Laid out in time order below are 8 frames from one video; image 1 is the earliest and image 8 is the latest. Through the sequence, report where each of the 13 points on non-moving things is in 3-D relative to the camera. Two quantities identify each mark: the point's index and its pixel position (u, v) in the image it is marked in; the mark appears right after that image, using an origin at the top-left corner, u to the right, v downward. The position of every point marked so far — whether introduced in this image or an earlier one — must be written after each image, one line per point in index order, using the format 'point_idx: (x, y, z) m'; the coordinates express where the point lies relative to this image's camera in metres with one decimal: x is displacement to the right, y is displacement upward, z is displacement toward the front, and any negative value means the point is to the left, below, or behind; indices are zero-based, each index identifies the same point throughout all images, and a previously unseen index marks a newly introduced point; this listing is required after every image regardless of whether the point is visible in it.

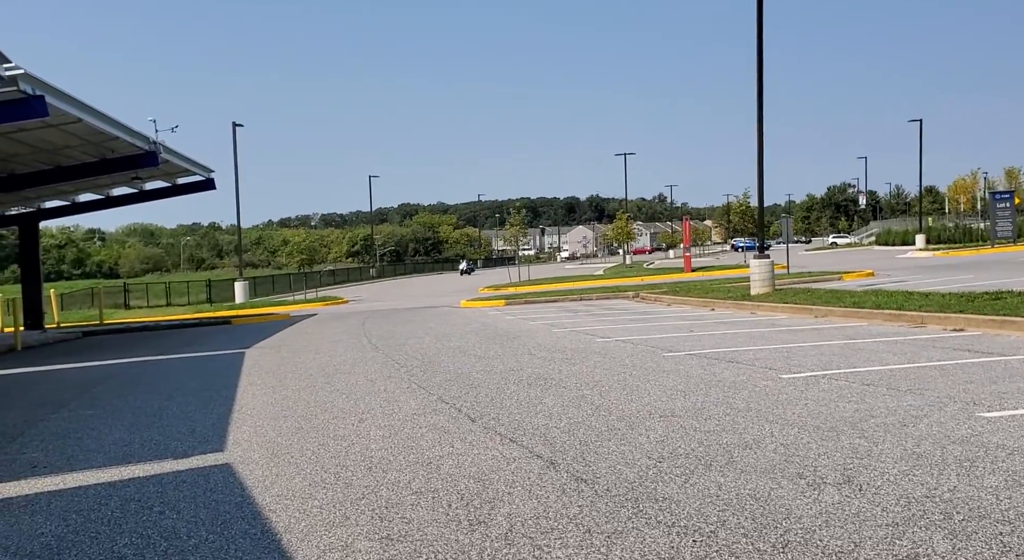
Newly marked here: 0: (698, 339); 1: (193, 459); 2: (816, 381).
0: (+2.7, -0.9, +12.1) m
1: (-2.5, -1.4, +6.6) m
2: (+2.8, -0.9, +7.6) m
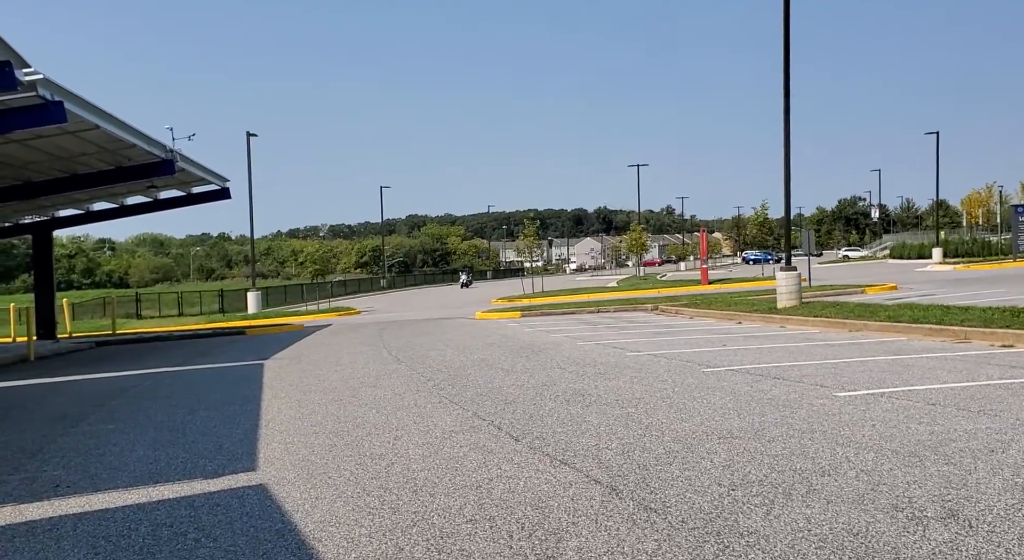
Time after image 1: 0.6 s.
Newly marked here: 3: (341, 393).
0: (+3.1, -1.0, +11.7) m
1: (-2.2, -1.5, +6.3) m
2: (+3.2, -1.0, +7.2) m
3: (-2.2, -1.5, +10.8) m
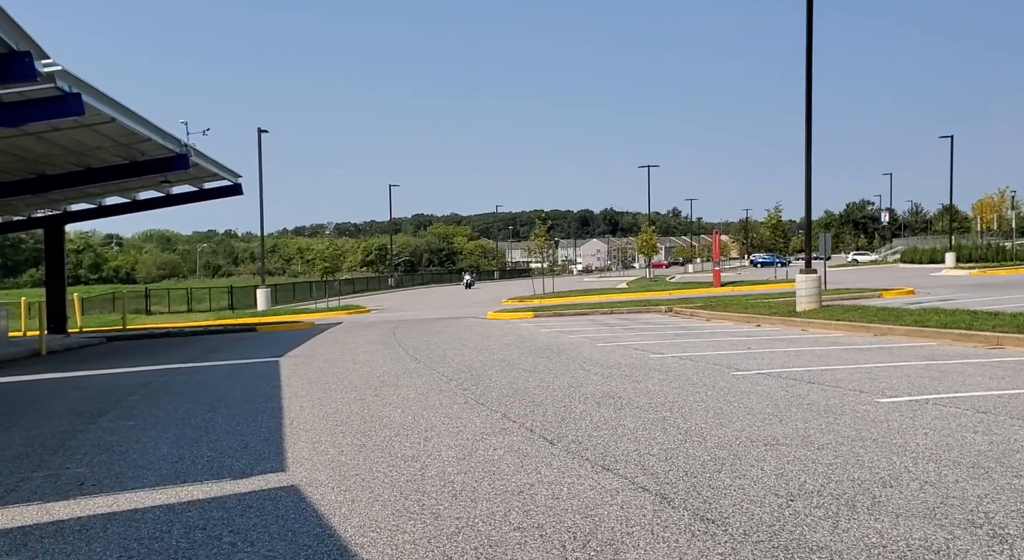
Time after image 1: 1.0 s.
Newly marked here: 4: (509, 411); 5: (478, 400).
0: (+3.5, -1.1, +11.5) m
1: (-1.9, -1.5, +6.1) m
2: (+3.5, -1.1, +7.0) m
3: (-1.9, -1.4, +10.6) m
4: (0.0, -1.3, +8.4) m
5: (-0.4, -1.3, +9.3) m
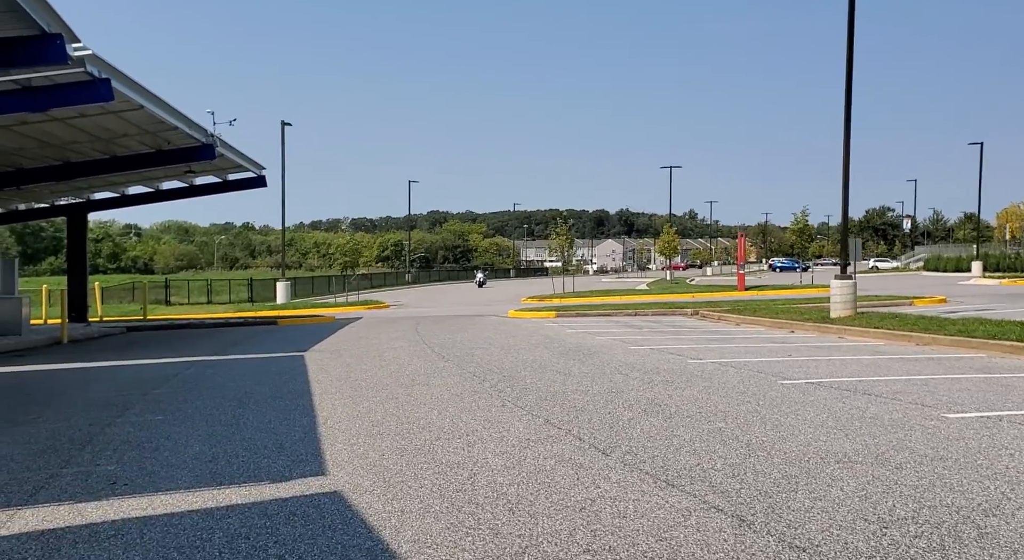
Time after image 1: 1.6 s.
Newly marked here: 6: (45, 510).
0: (+3.9, -1.1, +11.1) m
1: (-1.5, -1.4, +5.8) m
2: (+3.9, -1.1, +6.6) m
3: (-1.5, -1.4, +10.3) m
4: (+0.4, -1.3, +8.1) m
5: (0.0, -1.3, +8.9) m
6: (-3.1, -1.5, +5.4) m
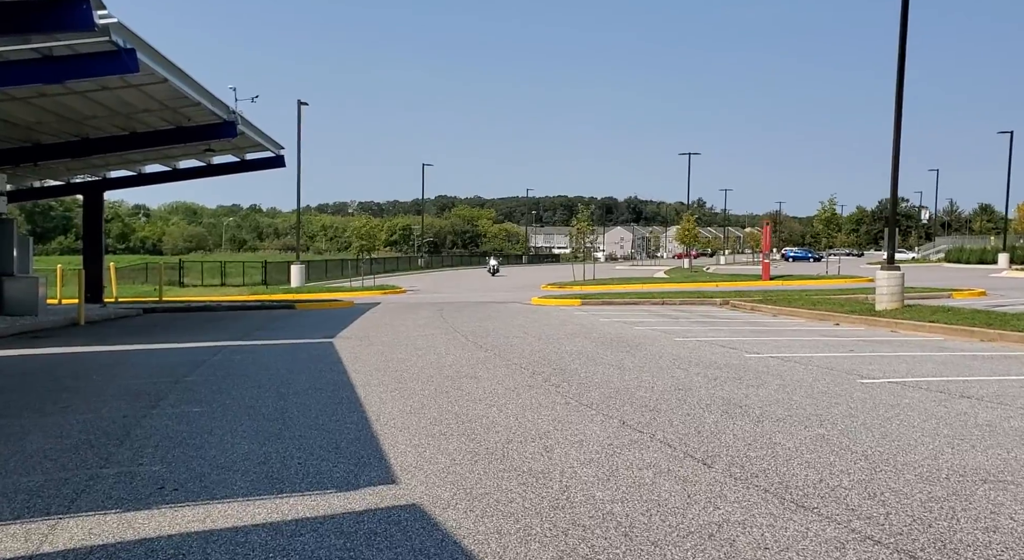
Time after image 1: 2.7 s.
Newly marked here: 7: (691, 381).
0: (+4.6, -1.0, +10.4) m
1: (-0.9, -1.3, +5.2) m
2: (+4.5, -1.1, +5.9) m
3: (-0.8, -1.2, +9.6) m
4: (+1.0, -1.2, +7.4) m
5: (+0.7, -1.2, +8.3) m
6: (-2.5, -1.4, +4.8) m
7: (+2.0, -1.1, +9.4) m
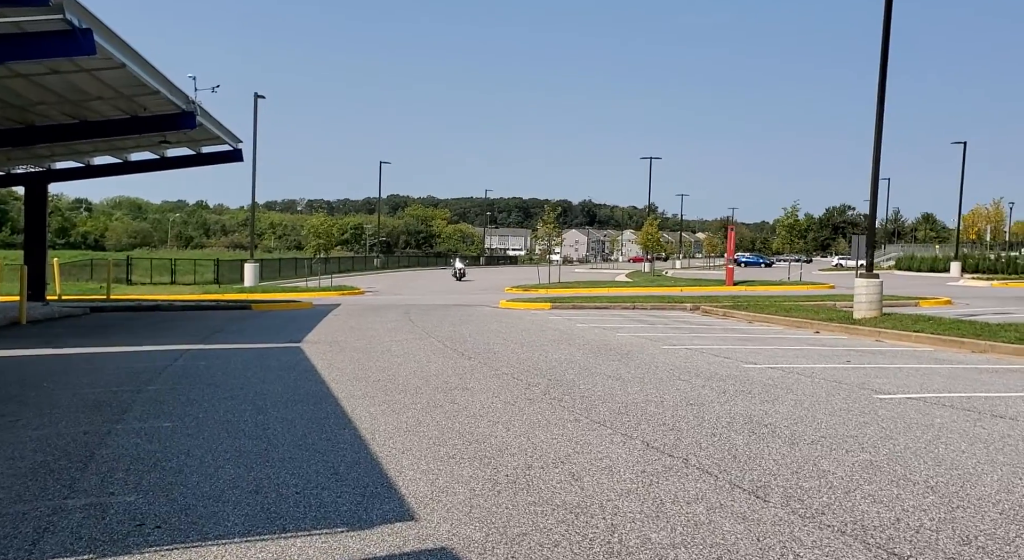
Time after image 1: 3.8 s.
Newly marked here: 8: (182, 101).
0: (+4.5, -1.2, +10.0) m
1: (-0.7, -1.4, +4.5) m
2: (+4.7, -1.2, +5.5) m
3: (-0.8, -1.3, +8.9) m
4: (+1.1, -1.3, +6.8) m
5: (+0.7, -1.3, +7.7) m
6: (-2.2, -1.4, +4.0) m
7: (+2.0, -1.2, +8.8) m
8: (-7.6, +4.1, +19.1) m
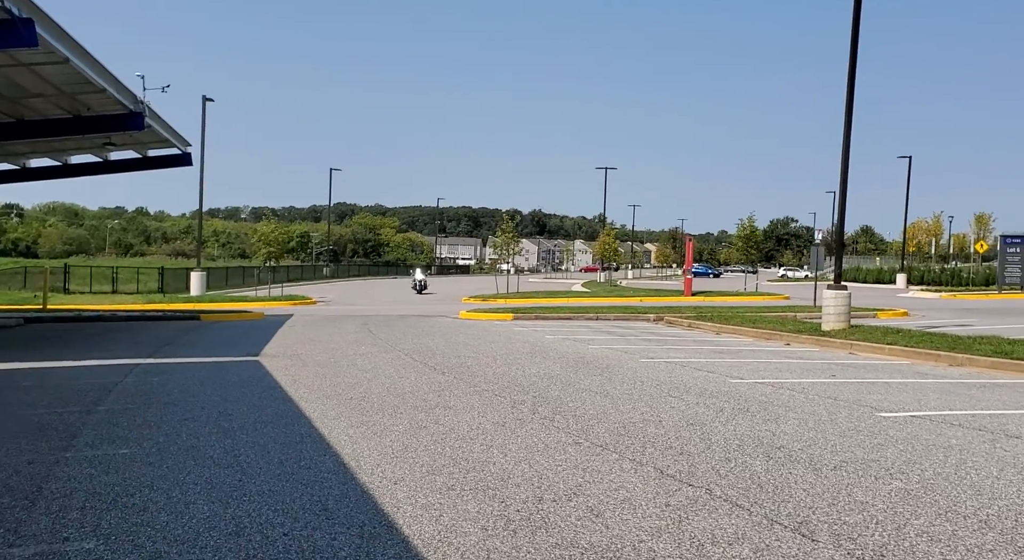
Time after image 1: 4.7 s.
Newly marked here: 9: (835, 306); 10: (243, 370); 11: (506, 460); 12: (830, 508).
0: (+4.3, -1.3, +9.7) m
1: (-0.5, -1.5, +3.9) m
2: (+4.7, -1.3, +5.3) m
3: (-1.0, -1.4, +8.3) m
4: (+1.1, -1.4, +6.3) m
5: (+0.7, -1.4, +7.2) m
6: (-2.0, -1.5, +3.3) m
7: (+1.9, -1.4, +8.4) m
8: (-8.3, +3.9, +18.1) m
9: (+7.1, -0.6, +18.3) m
10: (-3.9, -1.3, +12.1) m
11: (0.0, -1.4, +6.5) m
12: (+1.9, -1.4, +5.1) m
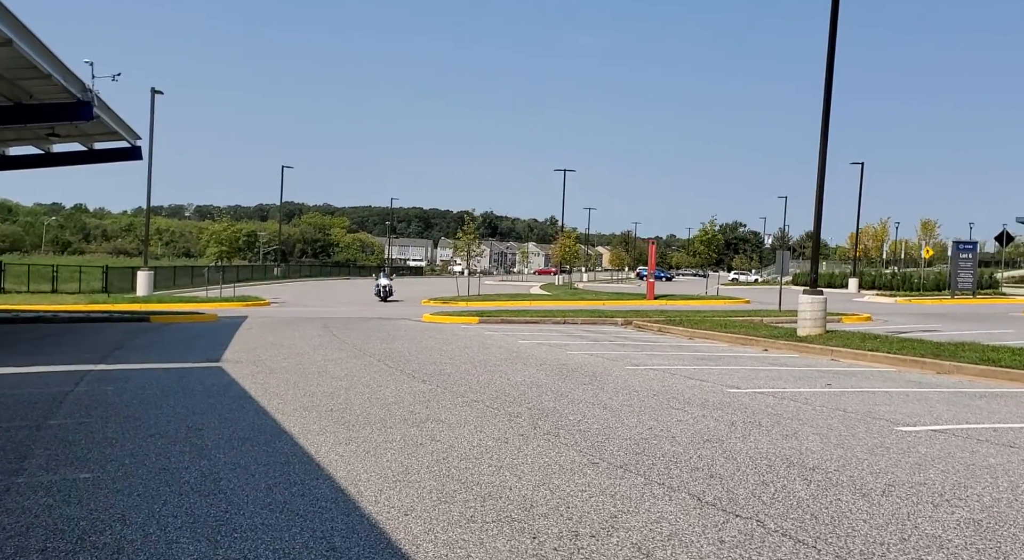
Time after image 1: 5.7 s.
0: (+4.2, -1.4, +9.4) m
1: (-0.3, -1.5, +3.2) m
2: (+4.9, -1.4, +4.9) m
3: (-1.0, -1.4, +7.6) m
4: (+1.2, -1.4, +5.8) m
5: (+0.7, -1.4, +6.6) m
6: (-1.7, -1.5, +2.6) m
7: (+1.9, -1.4, +7.9) m
8: (-8.8, +3.9, +17.0) m
9: (+6.5, -0.7, +18.1) m
10: (-4.2, -1.3, +11.2) m
11: (+0.1, -1.4, +5.9) m
12: (+2.1, -1.4, +4.6) m
